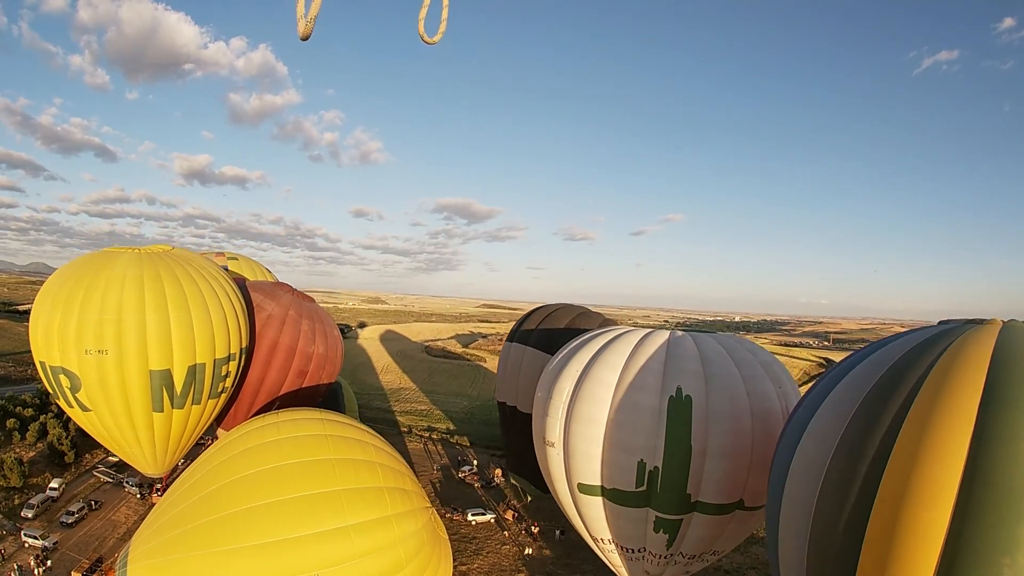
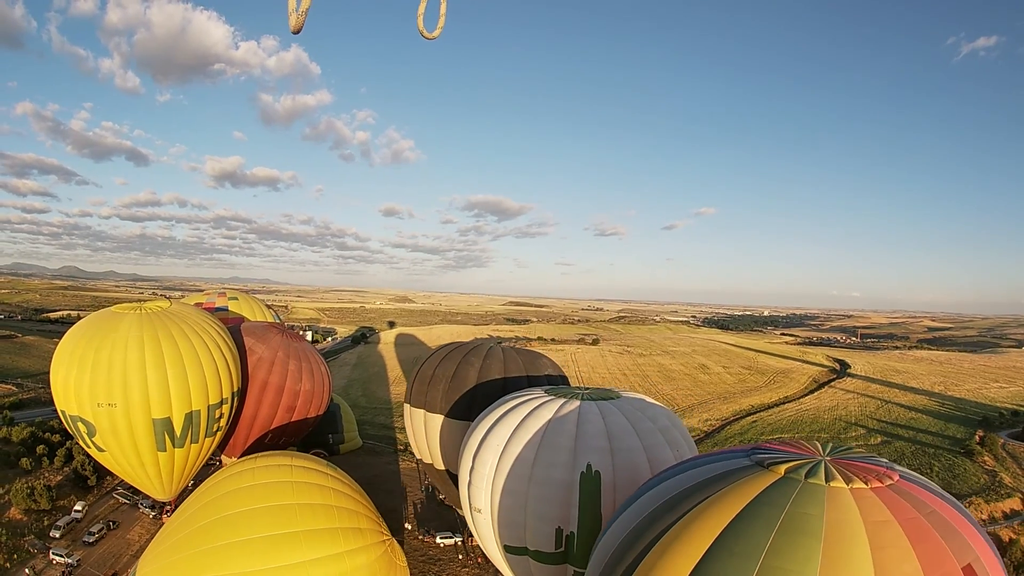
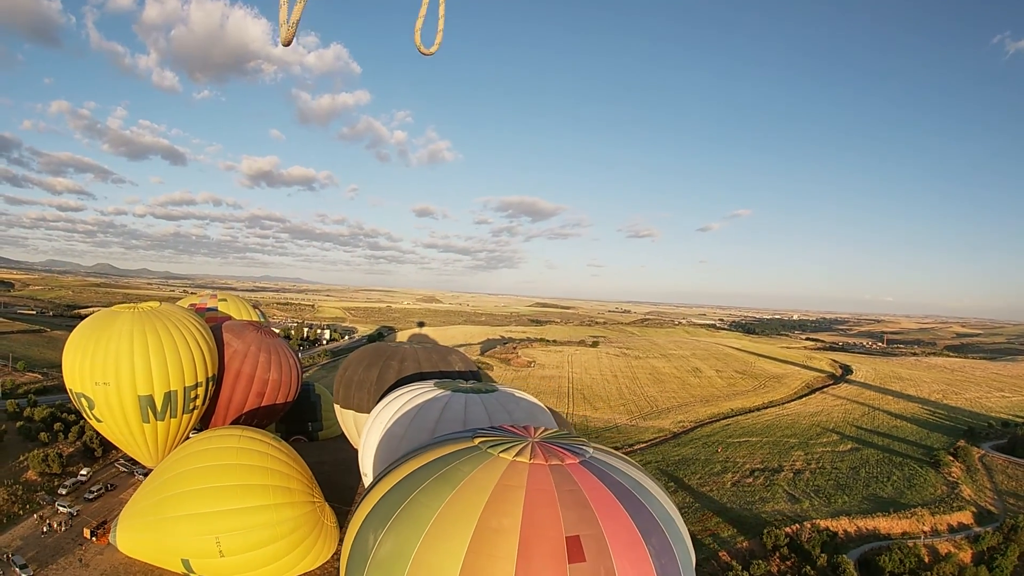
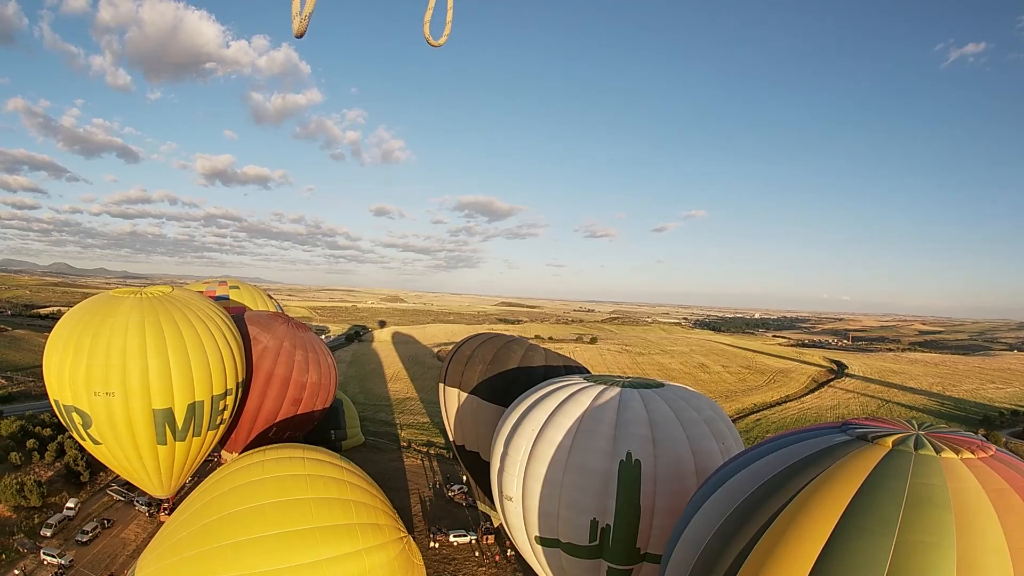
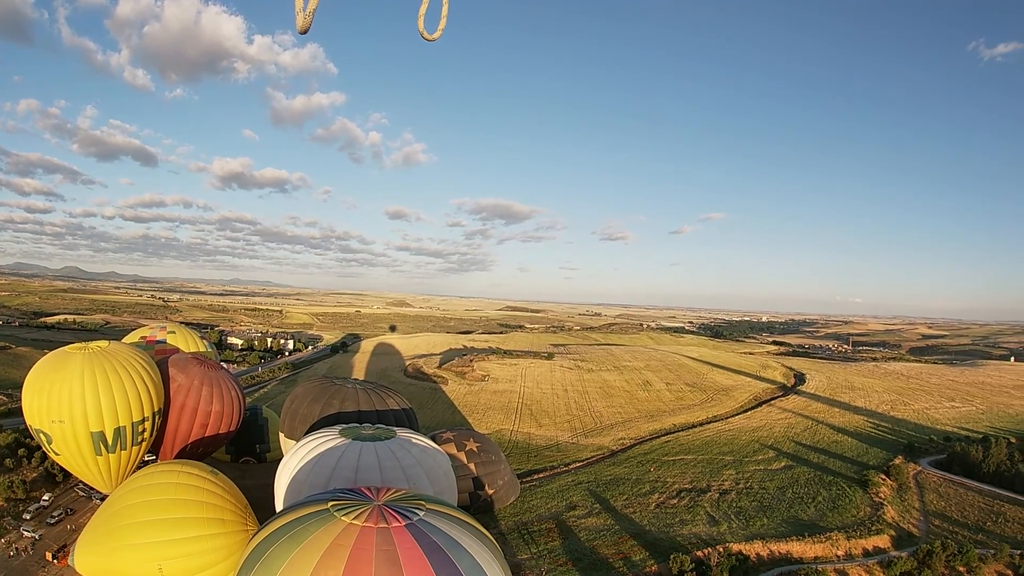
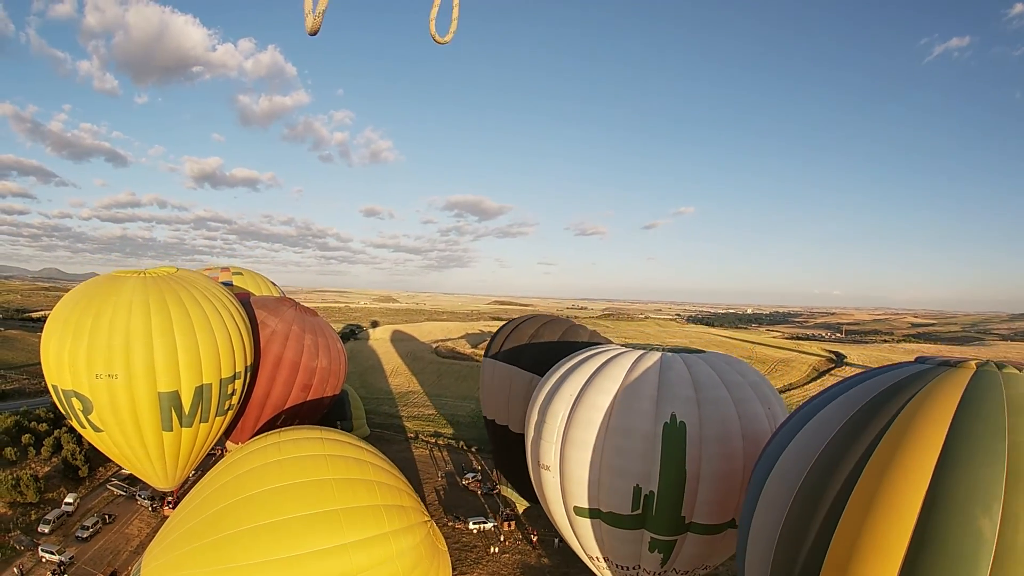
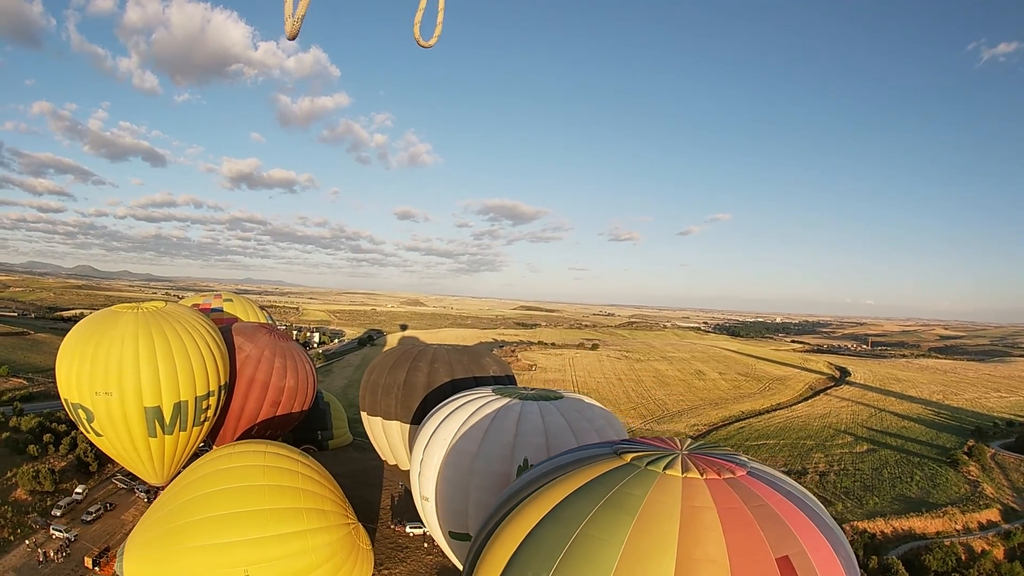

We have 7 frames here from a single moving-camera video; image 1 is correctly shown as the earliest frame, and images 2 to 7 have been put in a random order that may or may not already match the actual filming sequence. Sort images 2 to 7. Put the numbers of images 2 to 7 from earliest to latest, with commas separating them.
6, 4, 2, 7, 3, 5
